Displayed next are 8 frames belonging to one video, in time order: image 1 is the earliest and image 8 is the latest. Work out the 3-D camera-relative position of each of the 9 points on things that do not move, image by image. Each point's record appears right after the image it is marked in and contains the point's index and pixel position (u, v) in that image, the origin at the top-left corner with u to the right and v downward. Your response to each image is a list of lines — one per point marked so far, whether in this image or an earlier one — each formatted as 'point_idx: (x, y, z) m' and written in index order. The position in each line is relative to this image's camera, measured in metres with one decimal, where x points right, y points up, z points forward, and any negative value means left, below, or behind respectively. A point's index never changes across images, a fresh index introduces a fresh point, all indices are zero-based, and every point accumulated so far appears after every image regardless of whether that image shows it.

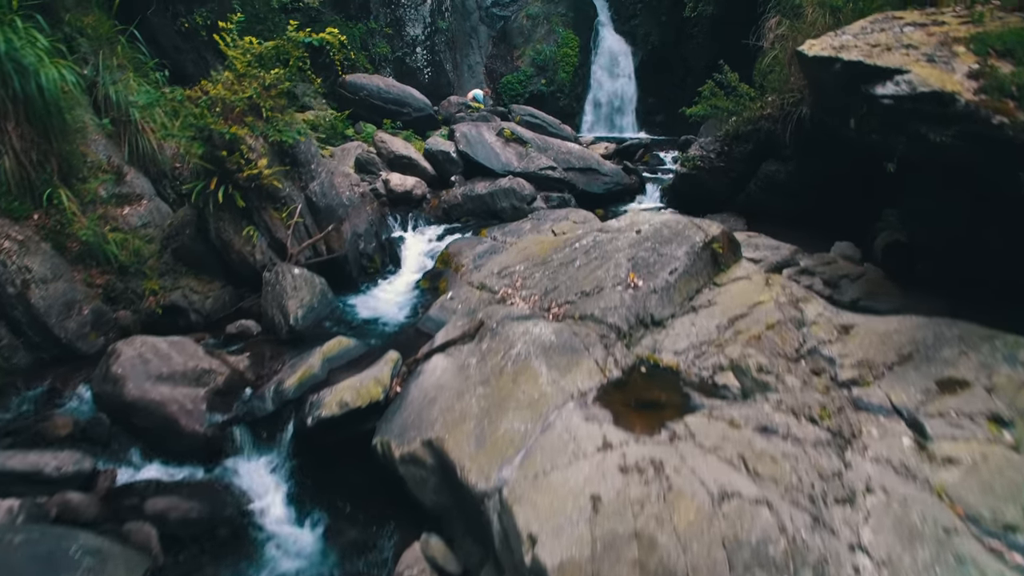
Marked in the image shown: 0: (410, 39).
0: (-4.6, +11.3, +19.8) m
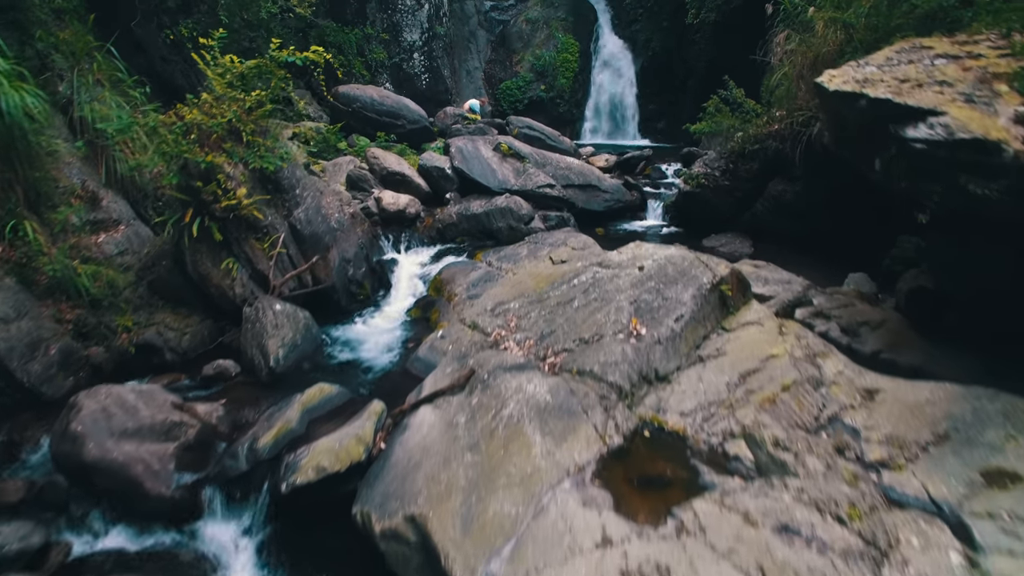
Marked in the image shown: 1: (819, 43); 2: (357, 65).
0: (-4.6, +10.8, +19.4) m
1: (+4.8, +3.9, +6.9) m
2: (-6.2, +9.0, +17.6) m
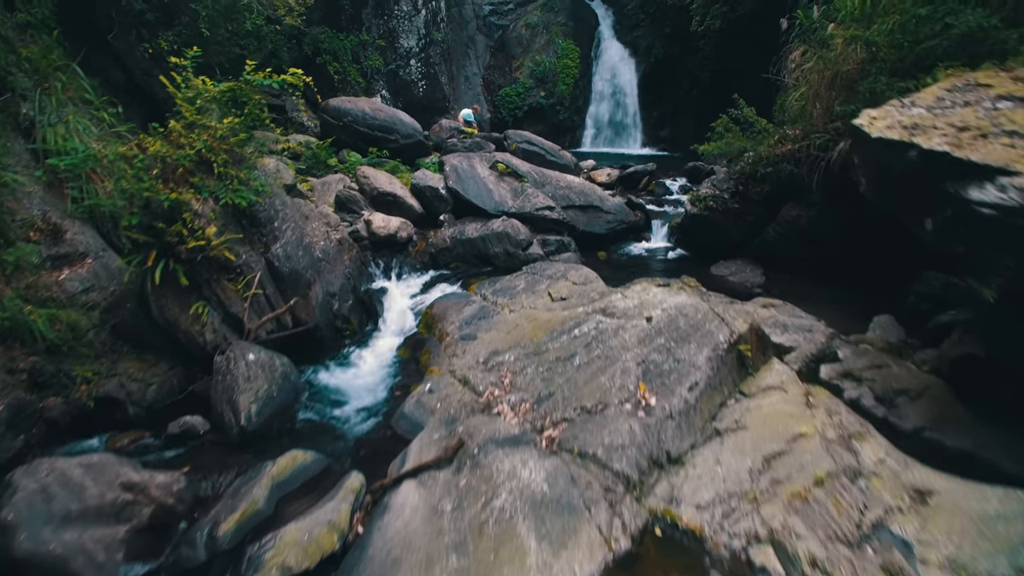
0: (-4.7, +10.3, +18.9) m
1: (+4.7, +3.3, +6.4) m
2: (-6.2, +8.4, +17.1) m
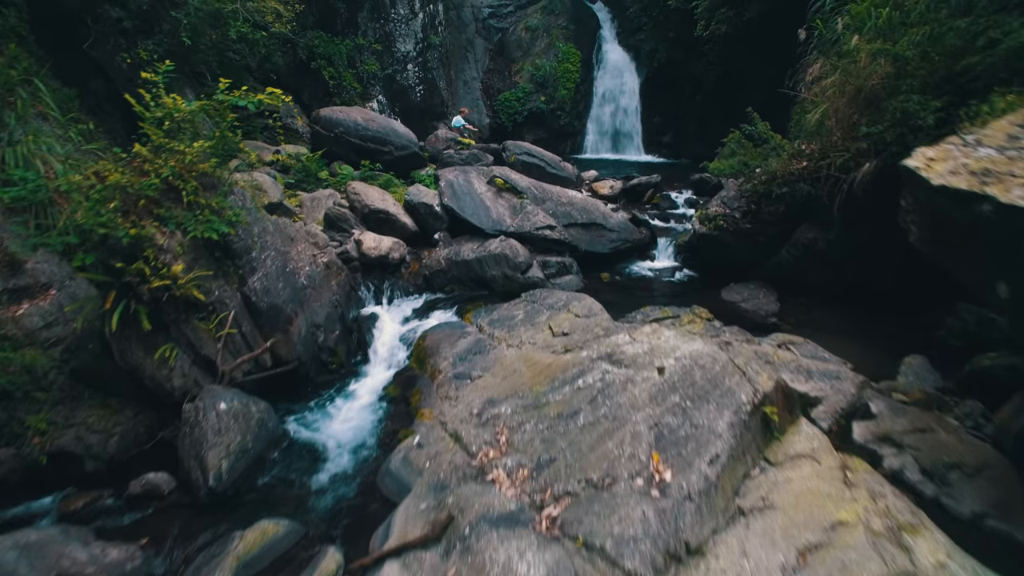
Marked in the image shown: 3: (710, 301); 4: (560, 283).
0: (-4.7, +9.8, +18.5) m
1: (+4.7, +2.9, +5.9) m
2: (-6.2, +8.0, +16.6) m
3: (+3.5, -0.2, +7.8) m
4: (+0.9, +0.1, +8.1) m
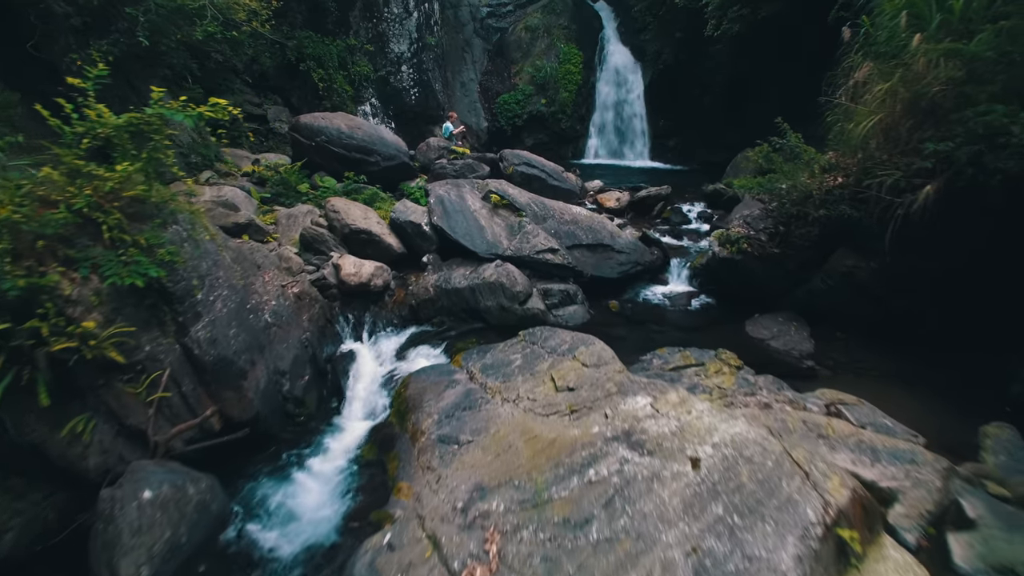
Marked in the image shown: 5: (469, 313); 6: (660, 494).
0: (-4.7, +9.3, +17.5) m
1: (+4.7, +2.3, +4.9) m
2: (-6.3, +7.4, +15.7) m
3: (+3.5, -0.8, +6.8) m
4: (+0.9, -0.4, +7.2) m
5: (-0.7, -0.4, +7.2) m
6: (+1.1, -1.5, +3.2) m
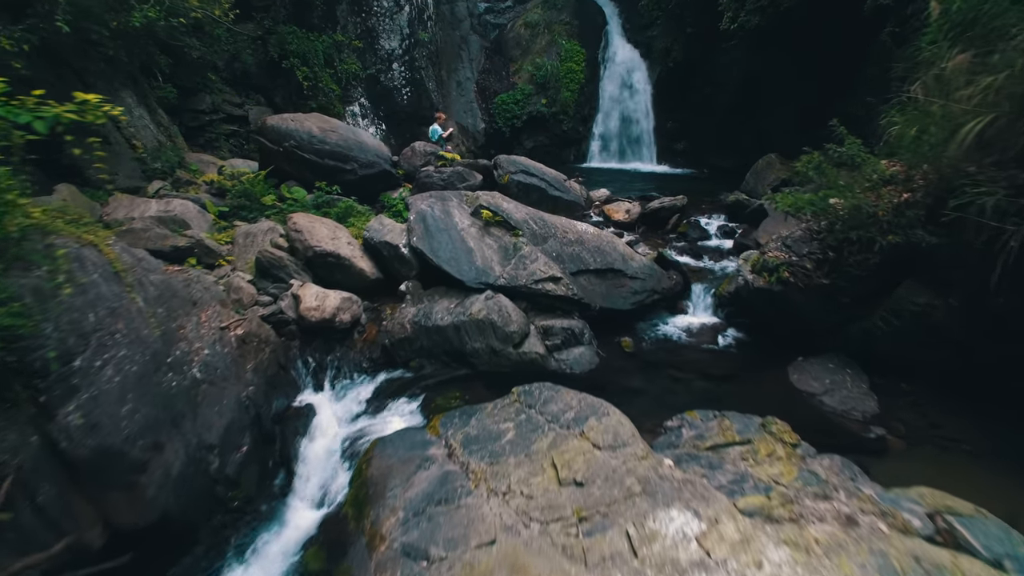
0: (-4.8, +8.8, +16.3) m
1: (+4.6, +1.8, +3.7) m
2: (-6.4, +6.9, +14.5) m
3: (+3.4, -1.3, +5.6) m
4: (+0.8, -1.0, +5.9) m
5: (-0.8, -0.9, +6.0) m
6: (+1.0, -2.0, +1.9) m
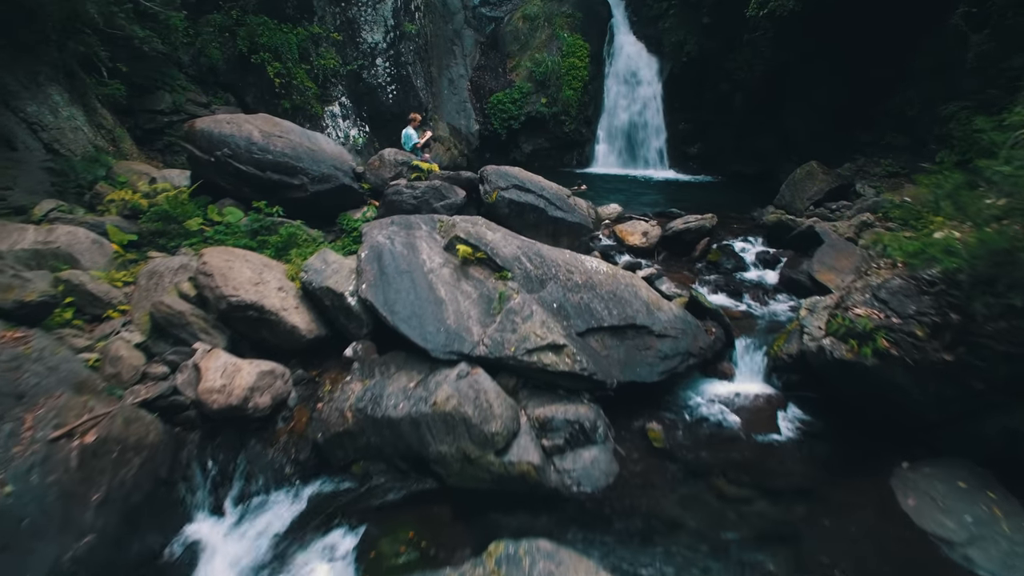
0: (-5.0, +8.0, +14.5) m
1: (+4.4, +1.1, +1.9) m
2: (-6.5, +6.2, +12.7) m
3: (+3.2, -2.0, +3.8) m
4: (+0.6, -1.7, +4.1) m
5: (-1.0, -1.7, +4.2) m
6: (+0.8, -2.7, +0.1) m
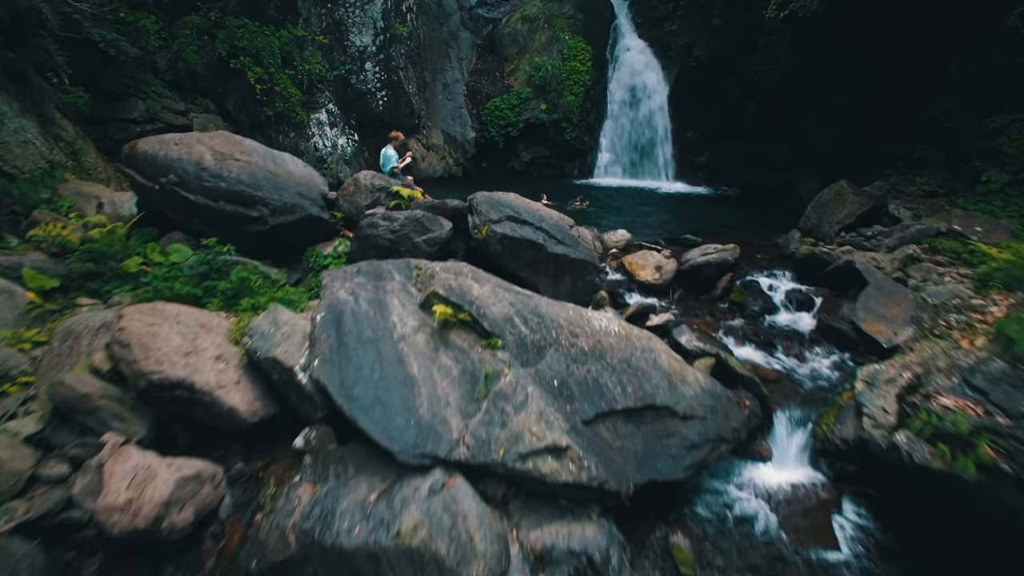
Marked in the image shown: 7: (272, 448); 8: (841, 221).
0: (-5.1, +7.4, +13.5) m
1: (+4.3, +0.4, +0.9) m
2: (-6.6, +5.5, +11.7) m
3: (+3.1, -2.7, +2.8) m
4: (+0.5, -2.4, +3.1) m
5: (-1.1, -2.3, +3.2) m
6: (+0.7, -3.4, -0.9) m
7: (-2.3, -1.6, +4.1) m
8: (+6.4, +1.3, +8.5) m
